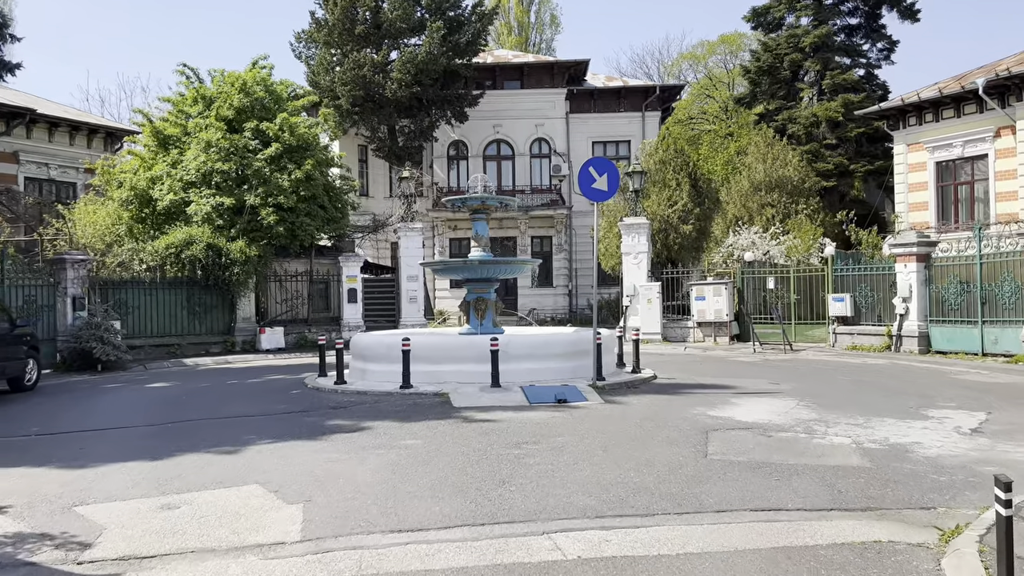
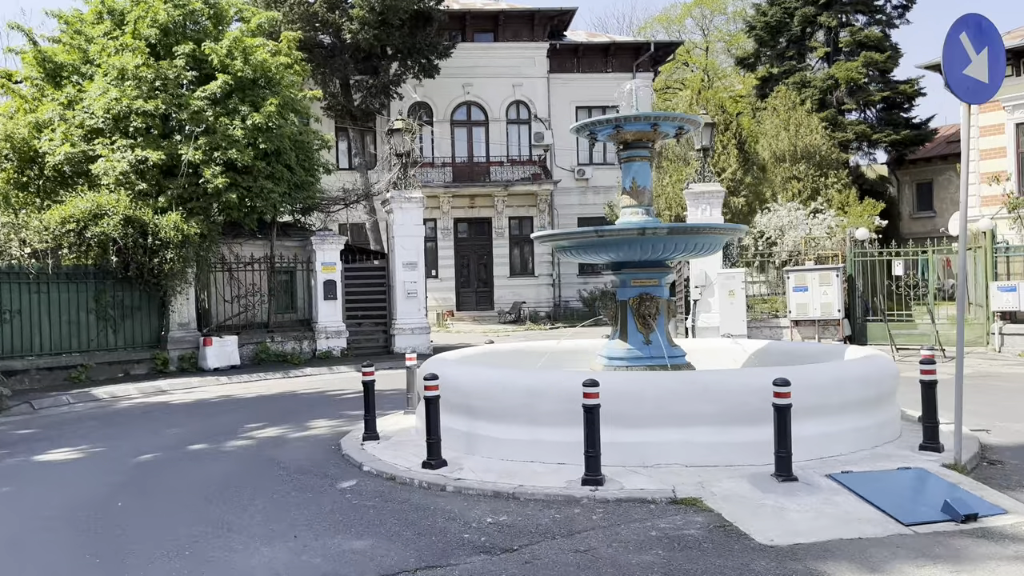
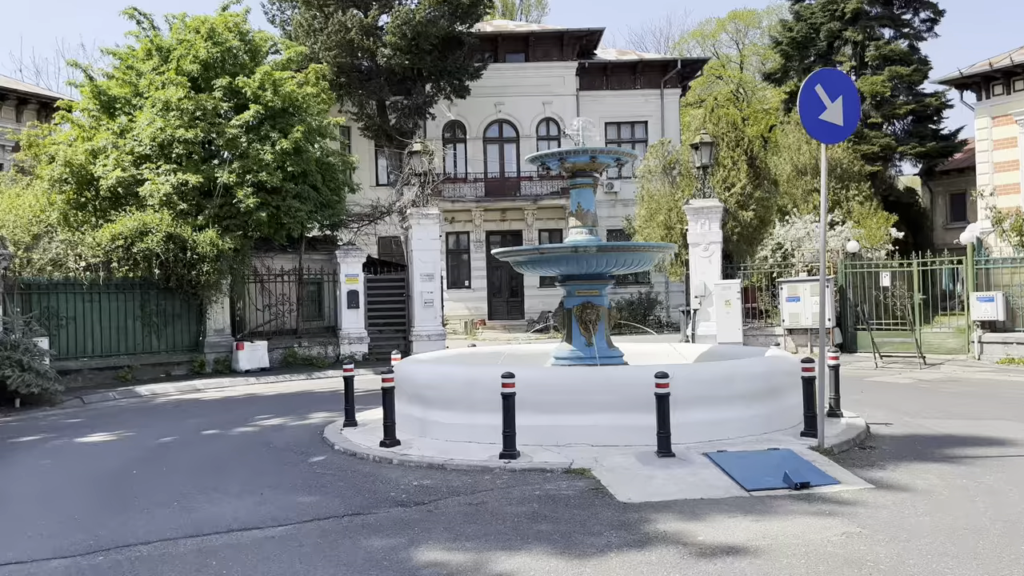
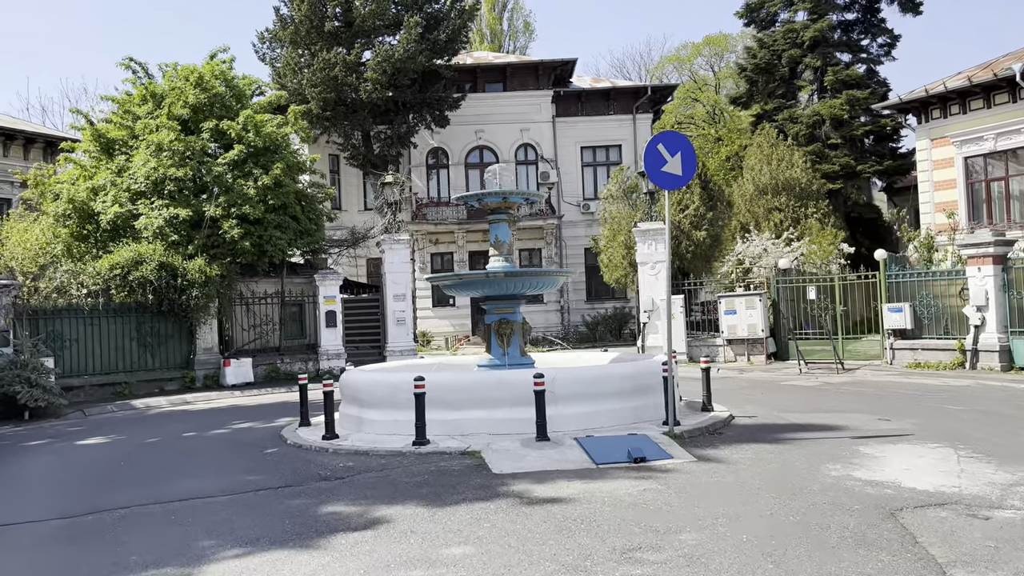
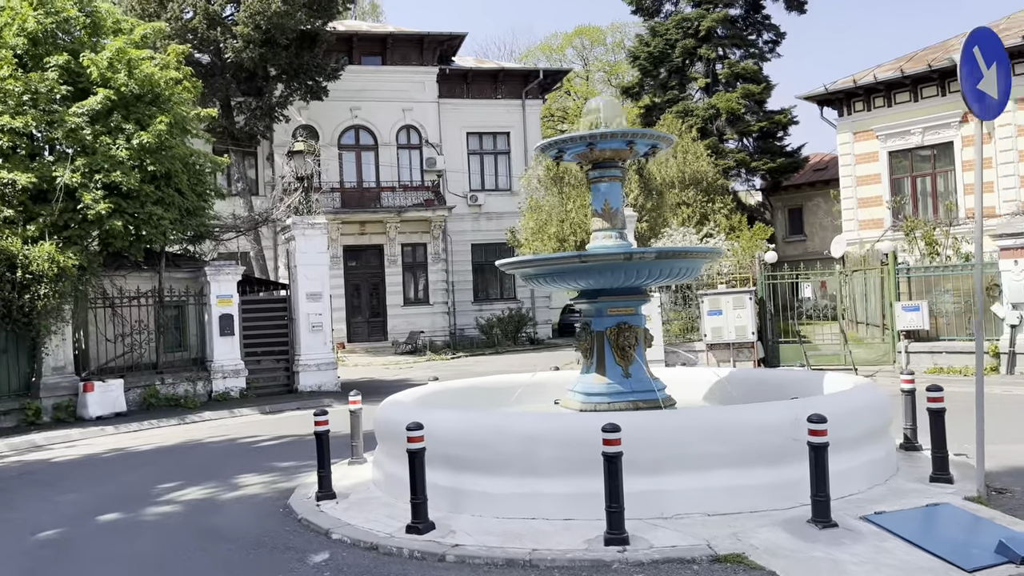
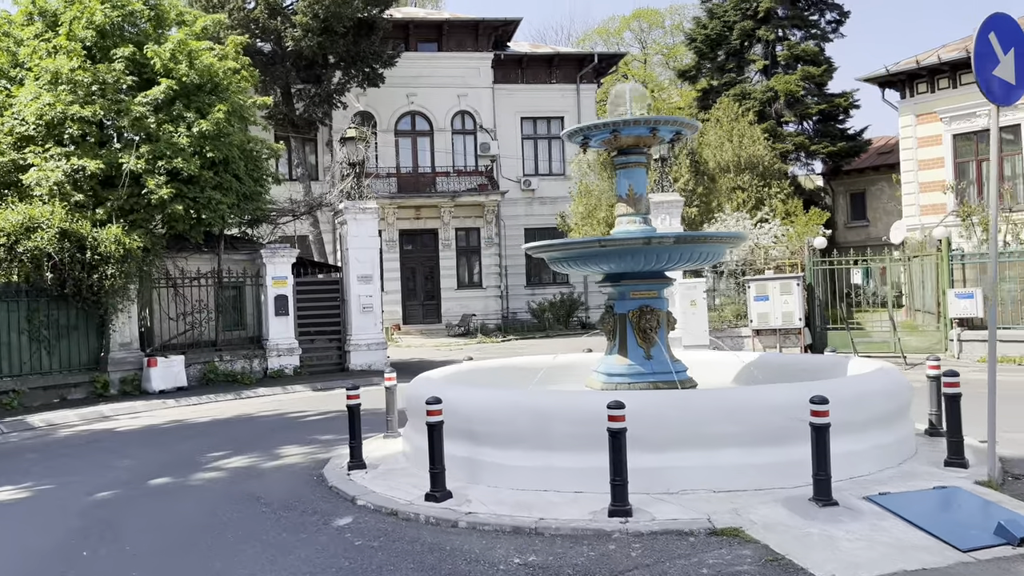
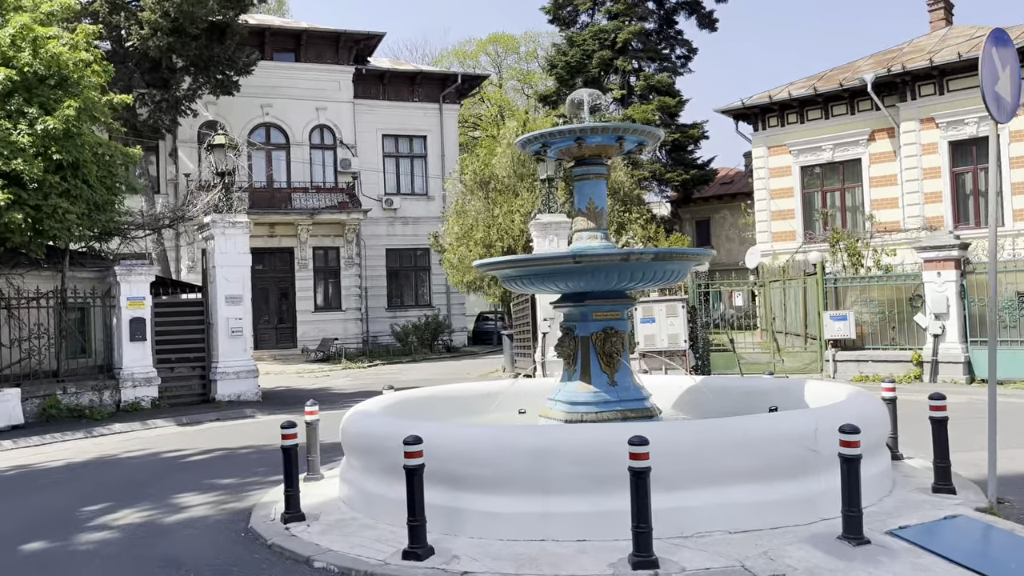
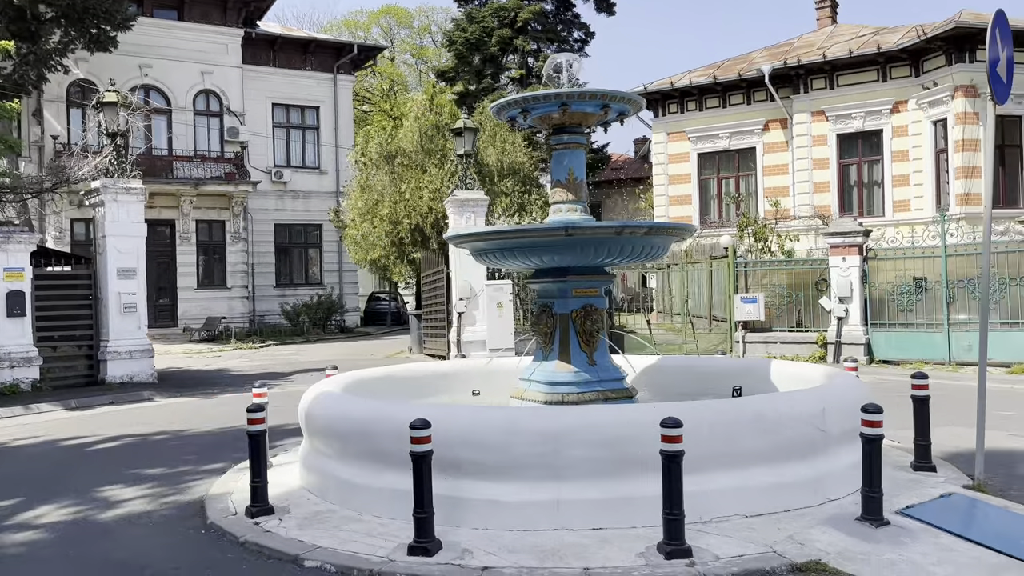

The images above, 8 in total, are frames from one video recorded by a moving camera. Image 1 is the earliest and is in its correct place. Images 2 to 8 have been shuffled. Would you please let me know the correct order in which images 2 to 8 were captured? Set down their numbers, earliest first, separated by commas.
4, 3, 2, 6, 5, 7, 8
